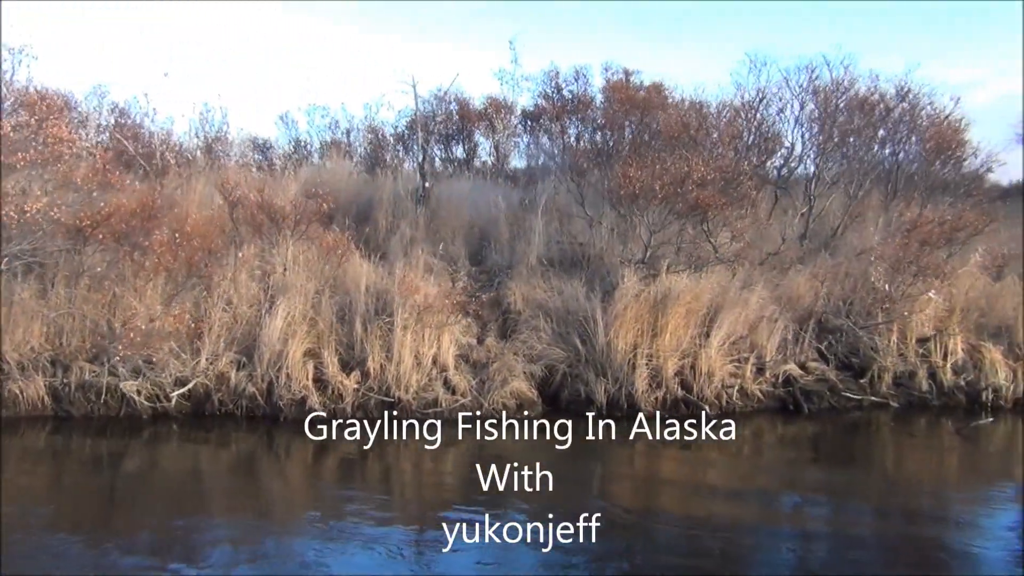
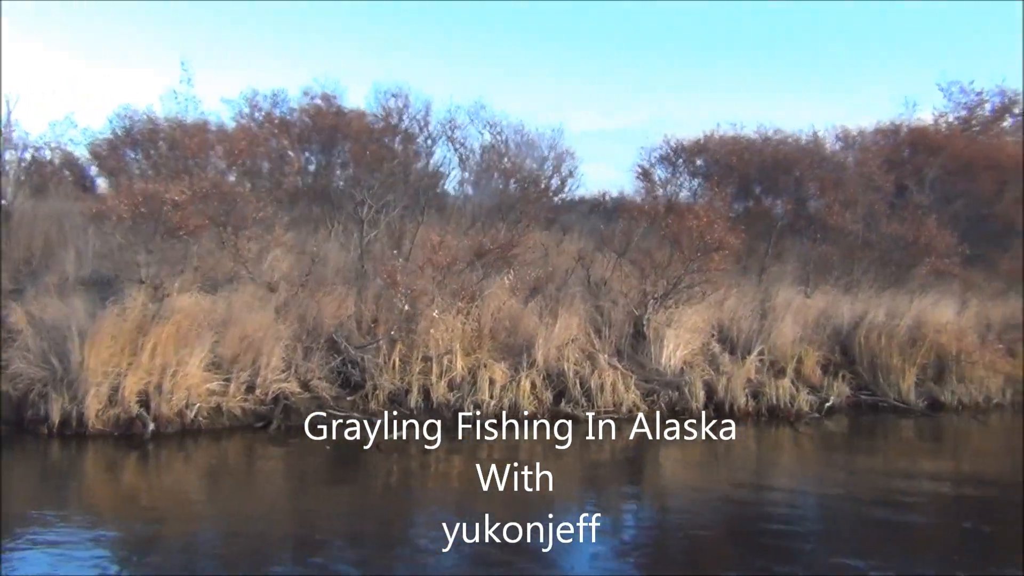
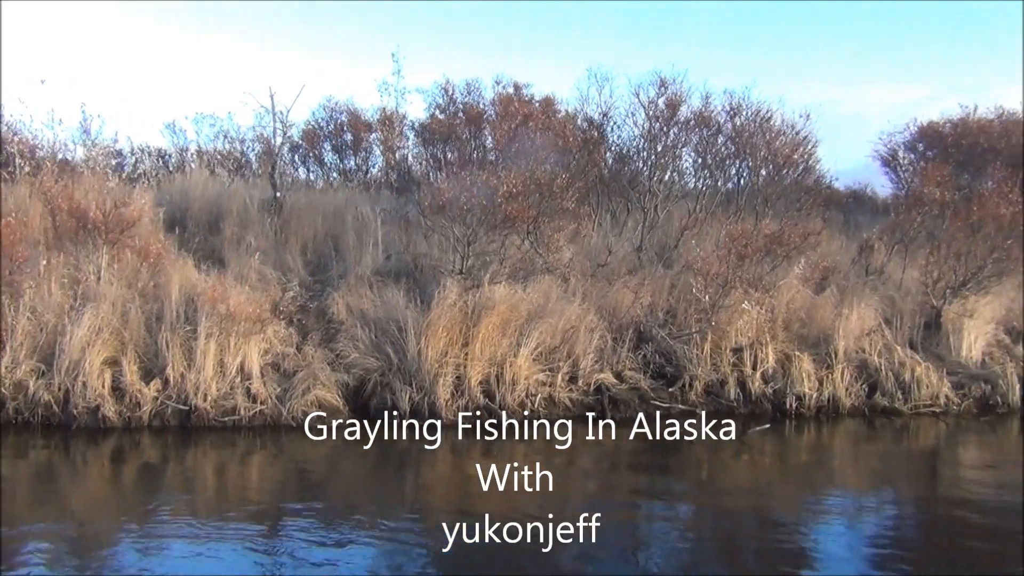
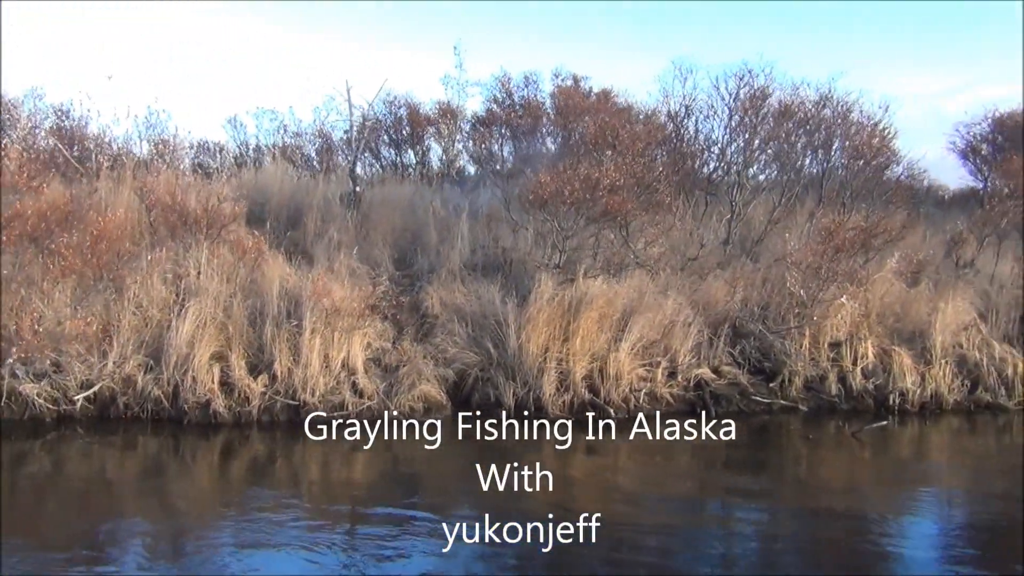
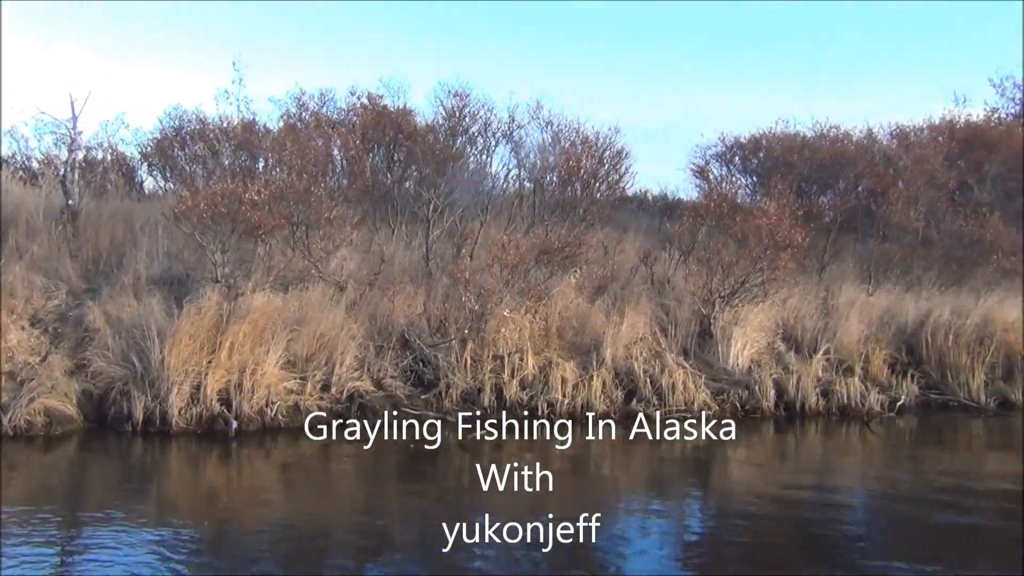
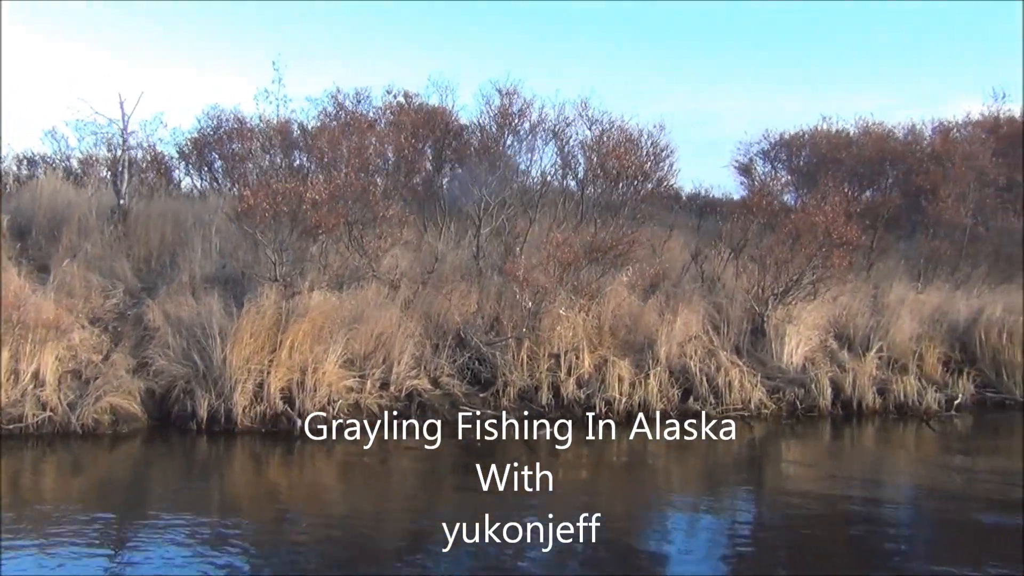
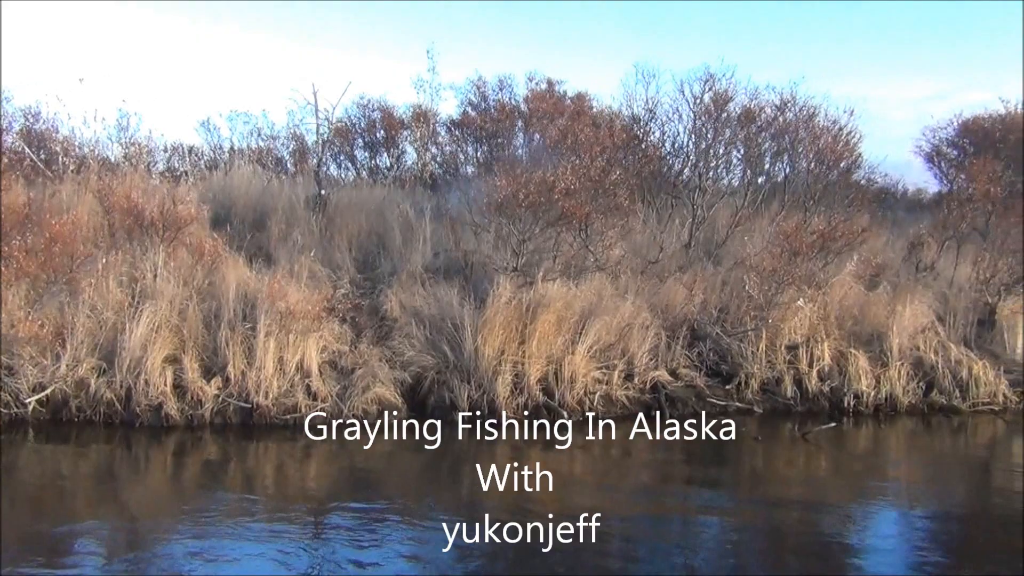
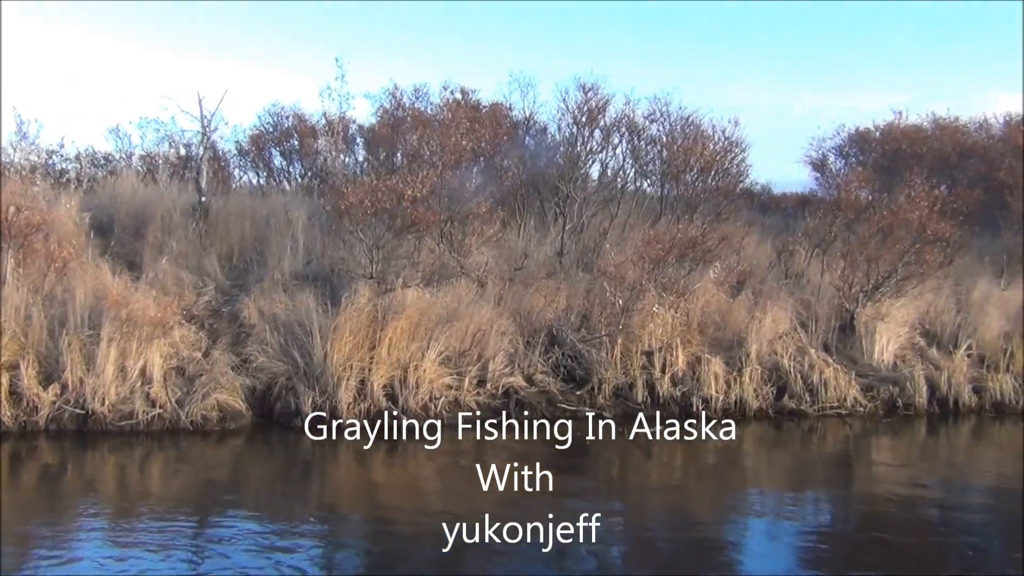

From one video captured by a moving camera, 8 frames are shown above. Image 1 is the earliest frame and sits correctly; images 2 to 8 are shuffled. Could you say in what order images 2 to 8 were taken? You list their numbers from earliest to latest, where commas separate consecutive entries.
4, 7, 3, 8, 6, 5, 2
